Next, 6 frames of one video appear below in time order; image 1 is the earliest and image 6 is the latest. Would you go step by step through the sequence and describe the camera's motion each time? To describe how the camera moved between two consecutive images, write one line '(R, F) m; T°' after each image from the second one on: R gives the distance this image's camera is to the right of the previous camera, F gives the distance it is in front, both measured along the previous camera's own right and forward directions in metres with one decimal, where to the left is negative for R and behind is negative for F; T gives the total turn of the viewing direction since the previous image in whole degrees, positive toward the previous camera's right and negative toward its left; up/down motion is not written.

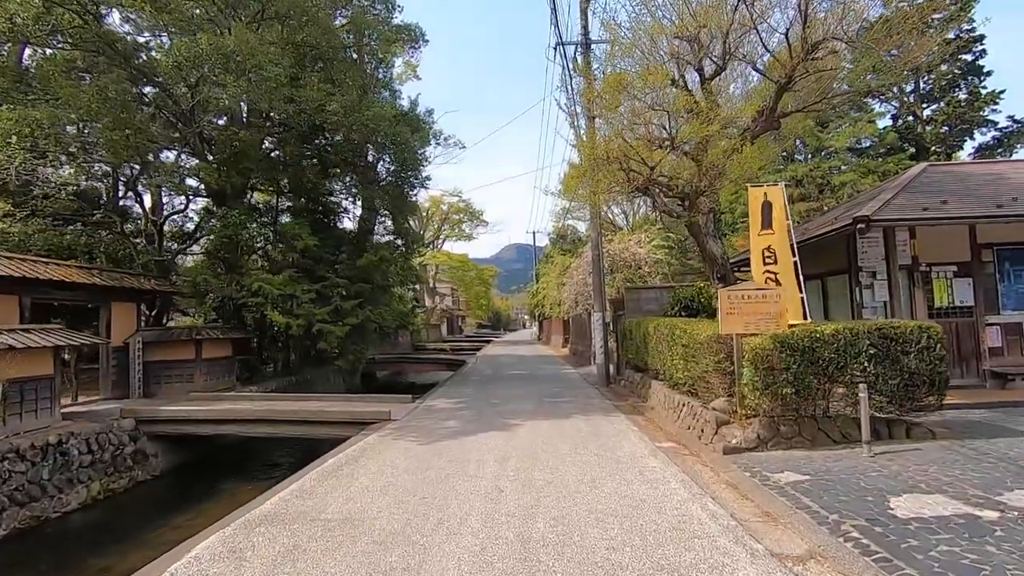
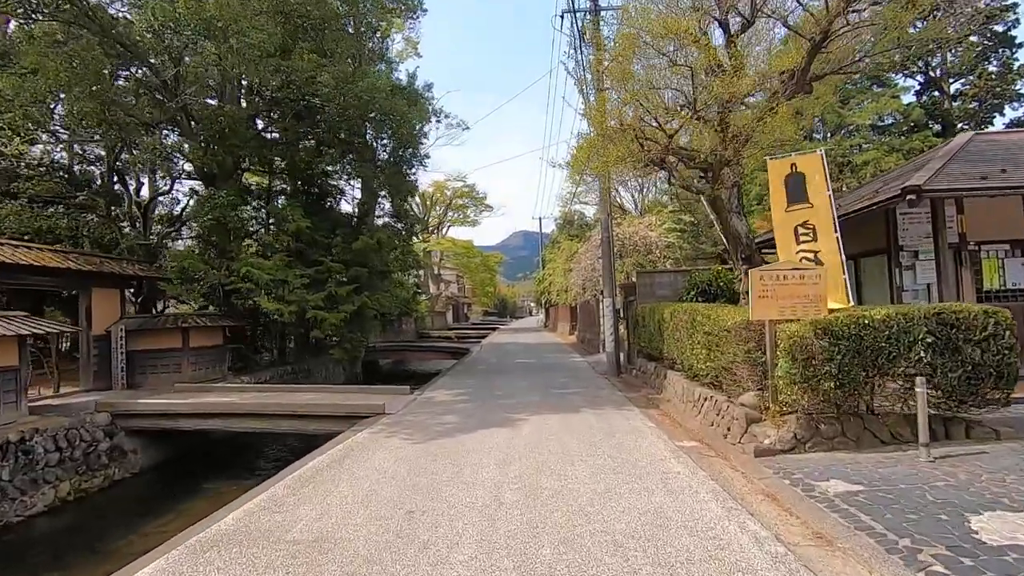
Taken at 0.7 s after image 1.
(0.0, +0.8) m; -1°
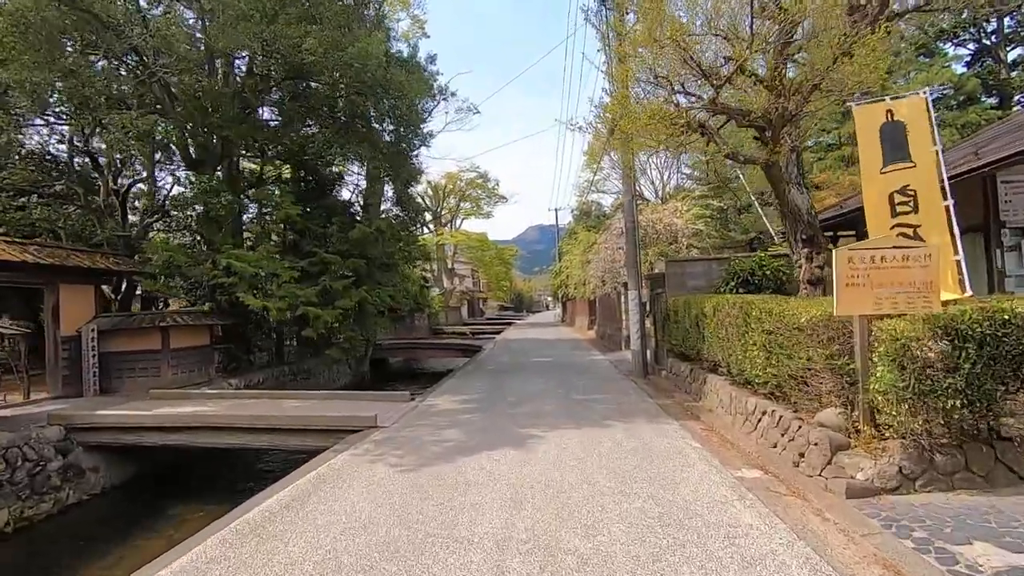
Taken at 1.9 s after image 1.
(+0.1, +1.4) m; -2°
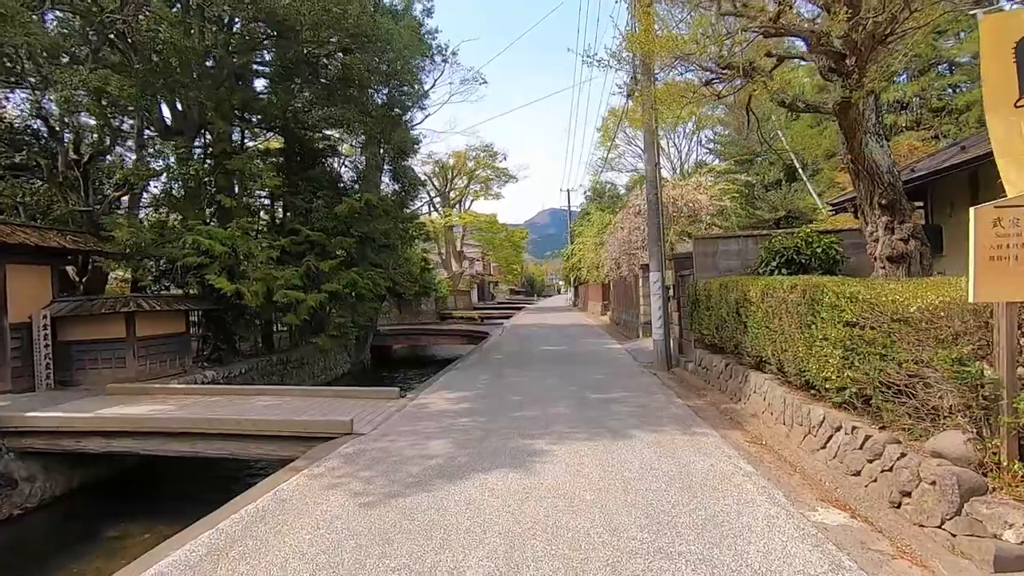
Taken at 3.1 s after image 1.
(+0.1, +1.3) m; -1°
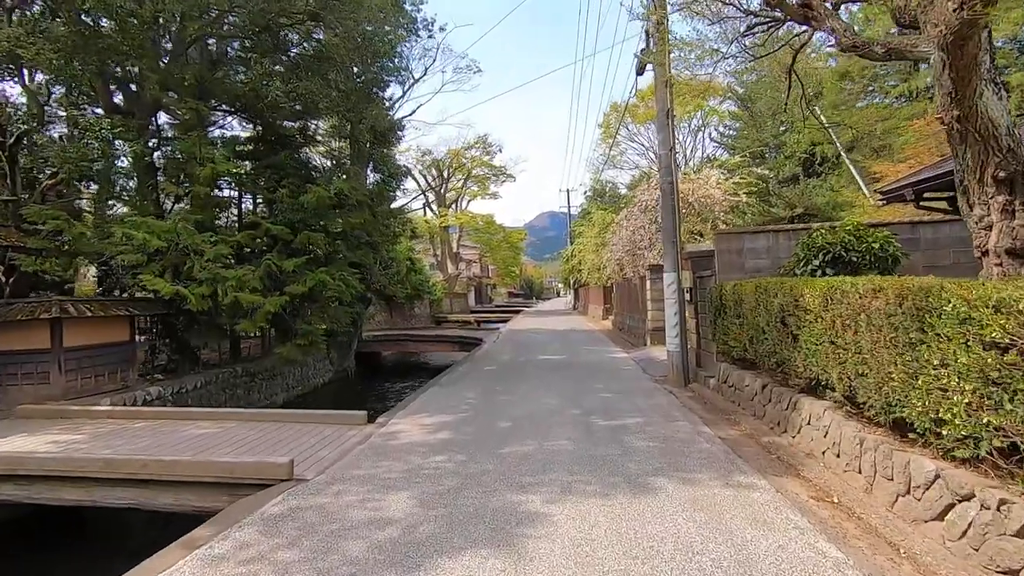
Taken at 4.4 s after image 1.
(+0.1, +1.4) m; 0°
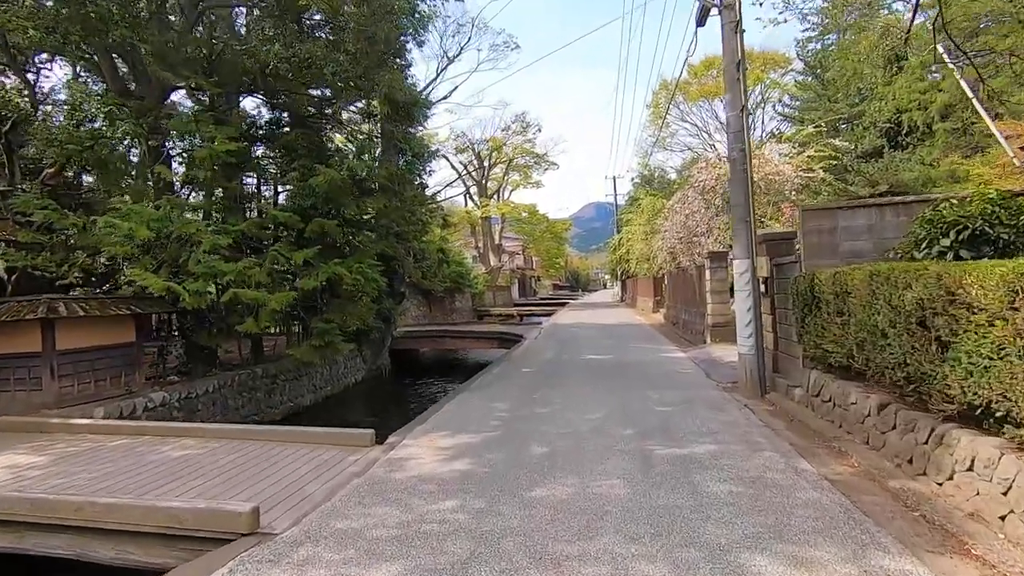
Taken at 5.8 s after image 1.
(+0.1, +1.3) m; -5°
